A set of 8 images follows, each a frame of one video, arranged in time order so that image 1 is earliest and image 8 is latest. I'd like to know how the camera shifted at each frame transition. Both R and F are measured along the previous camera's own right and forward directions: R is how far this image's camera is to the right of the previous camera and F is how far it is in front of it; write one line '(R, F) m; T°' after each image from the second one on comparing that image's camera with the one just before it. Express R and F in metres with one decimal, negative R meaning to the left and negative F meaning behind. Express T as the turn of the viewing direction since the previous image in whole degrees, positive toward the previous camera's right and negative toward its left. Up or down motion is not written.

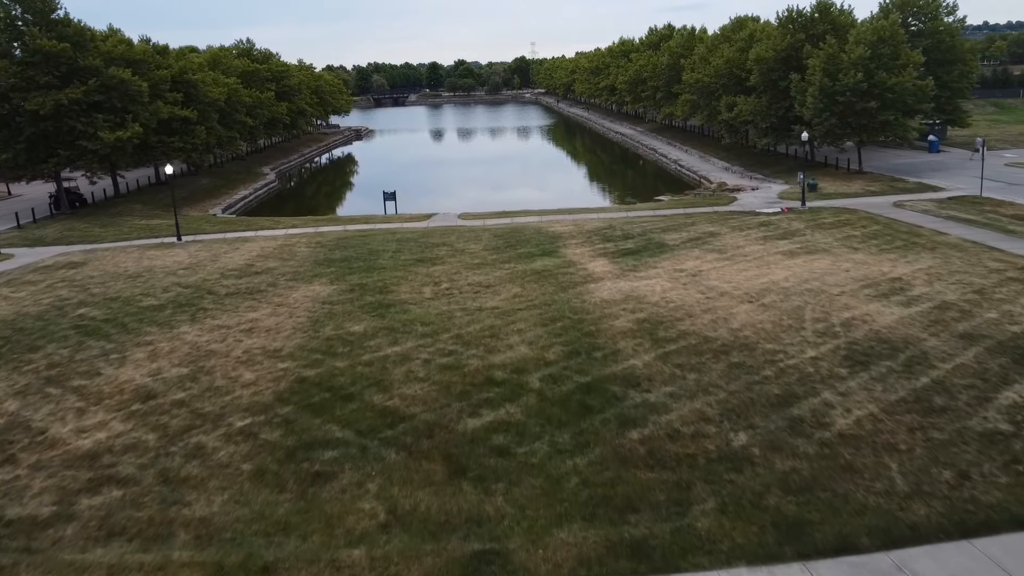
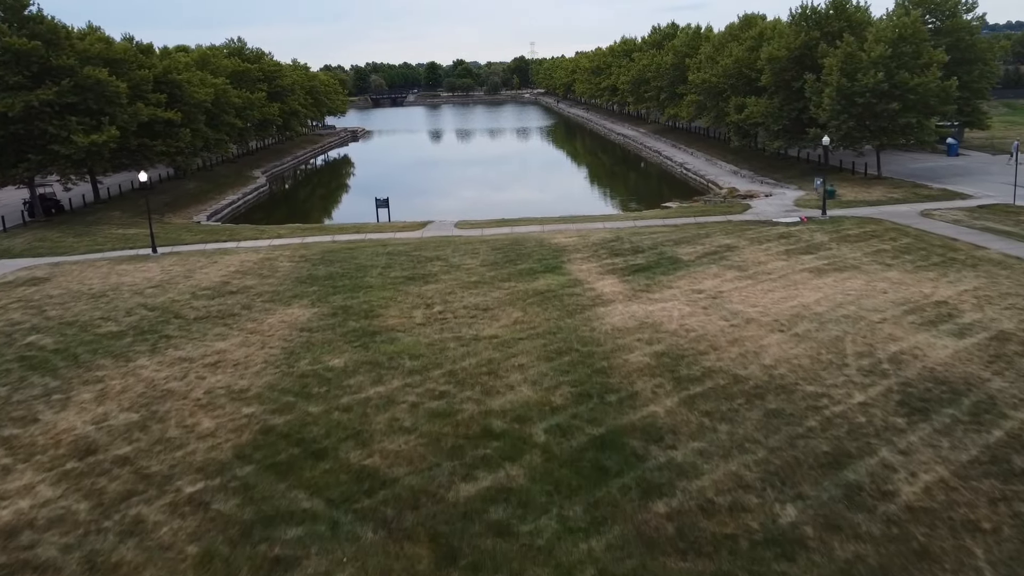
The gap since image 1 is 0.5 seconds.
(0.0, +1.5) m; 0°
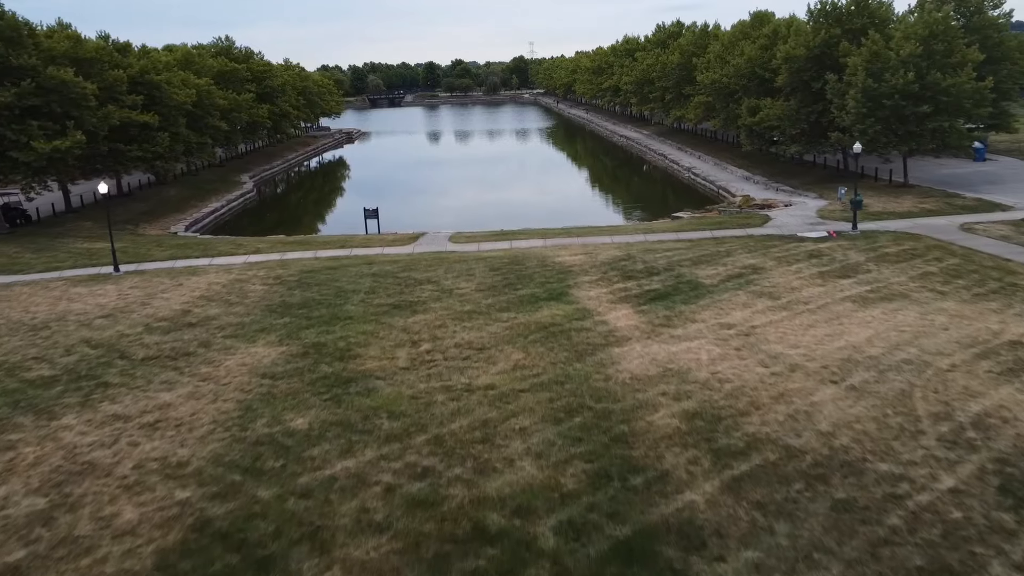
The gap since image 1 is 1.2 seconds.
(0.0, +2.0) m; 0°
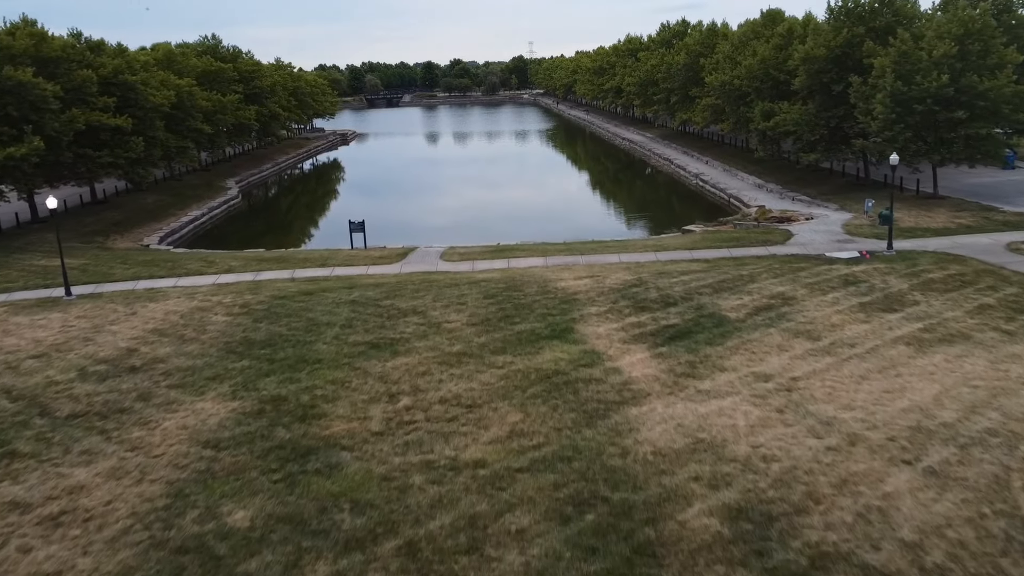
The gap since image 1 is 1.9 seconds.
(0.0, +1.9) m; 0°
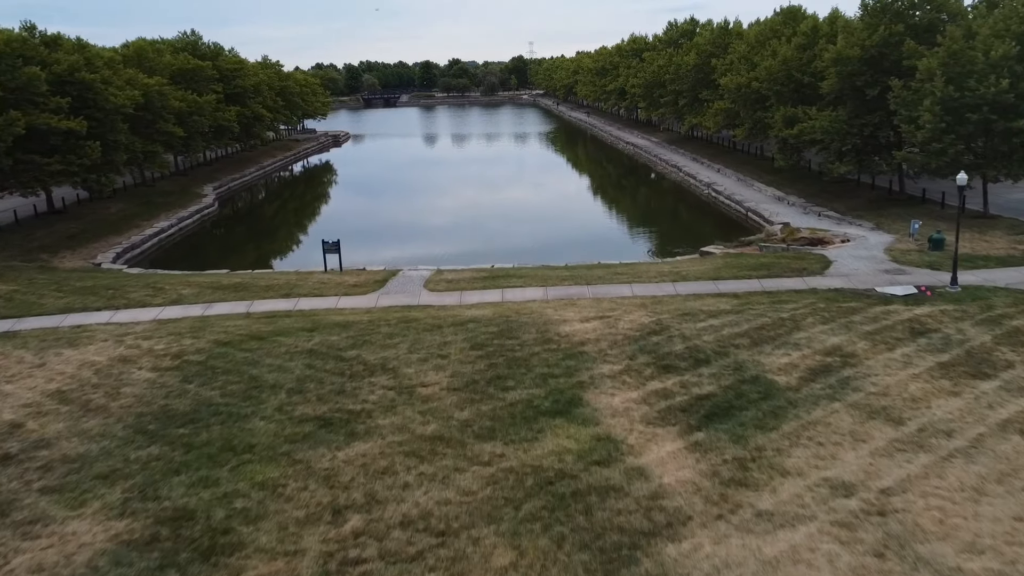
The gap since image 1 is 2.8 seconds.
(+0.1, +2.8) m; 0°
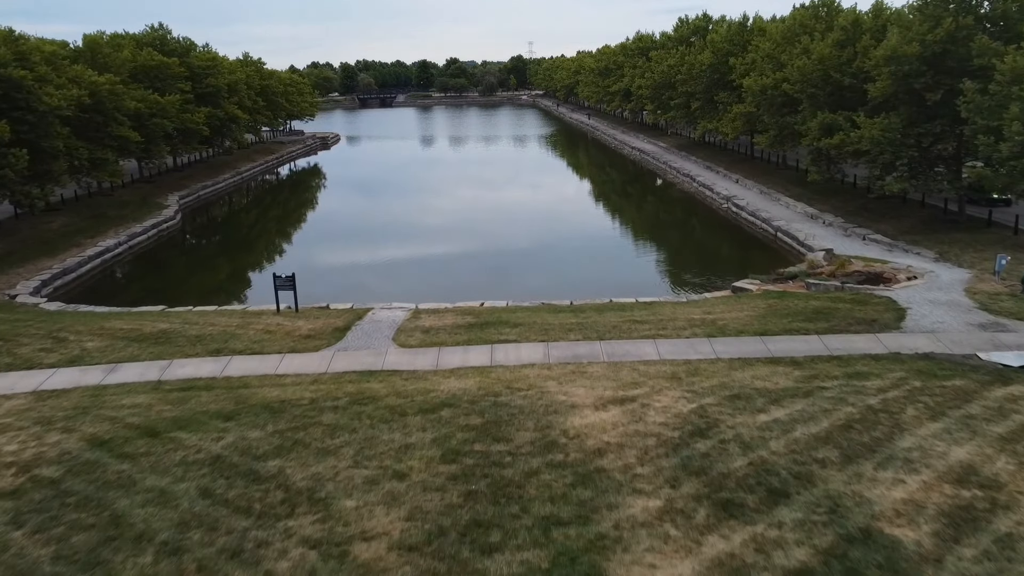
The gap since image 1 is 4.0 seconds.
(+0.1, +3.7) m; 0°
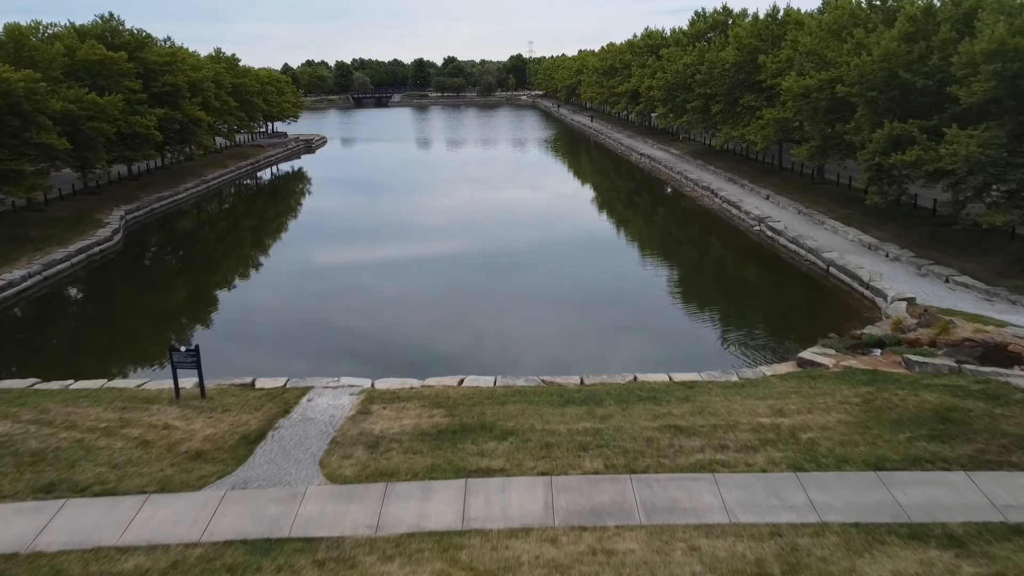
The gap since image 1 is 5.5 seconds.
(+0.2, +4.6) m; 0°
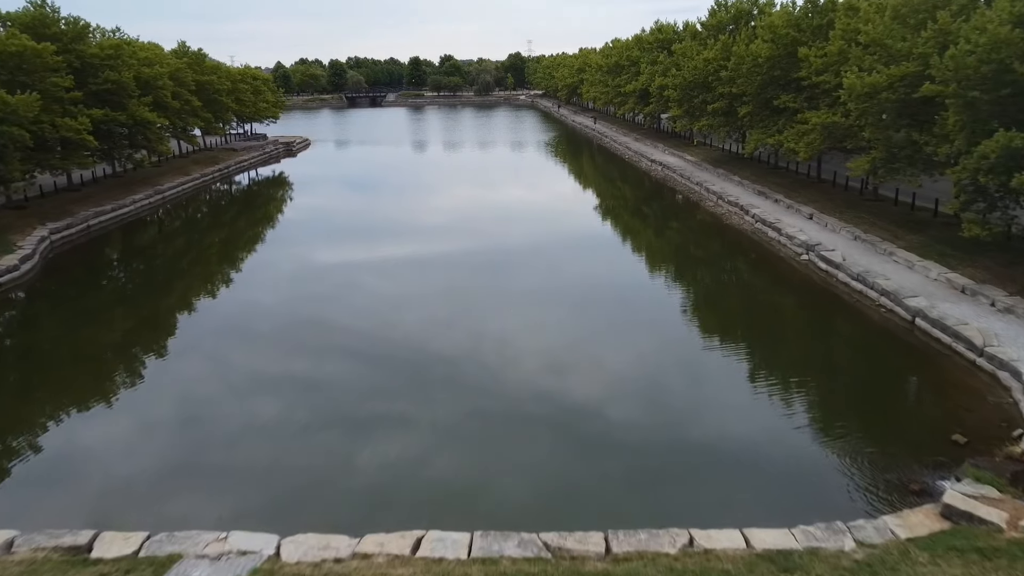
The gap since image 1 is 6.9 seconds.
(+0.2, +4.8) m; 0°
